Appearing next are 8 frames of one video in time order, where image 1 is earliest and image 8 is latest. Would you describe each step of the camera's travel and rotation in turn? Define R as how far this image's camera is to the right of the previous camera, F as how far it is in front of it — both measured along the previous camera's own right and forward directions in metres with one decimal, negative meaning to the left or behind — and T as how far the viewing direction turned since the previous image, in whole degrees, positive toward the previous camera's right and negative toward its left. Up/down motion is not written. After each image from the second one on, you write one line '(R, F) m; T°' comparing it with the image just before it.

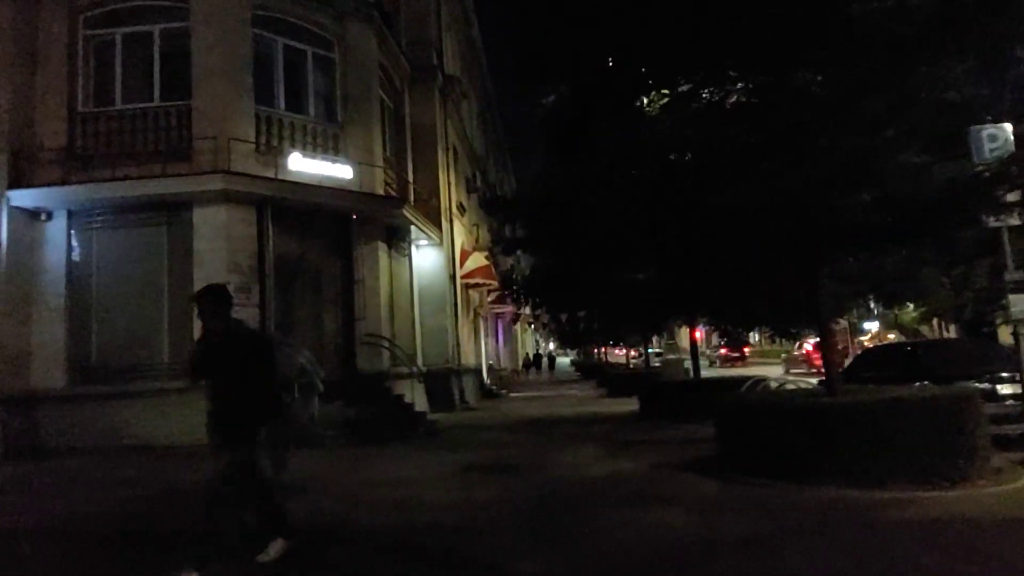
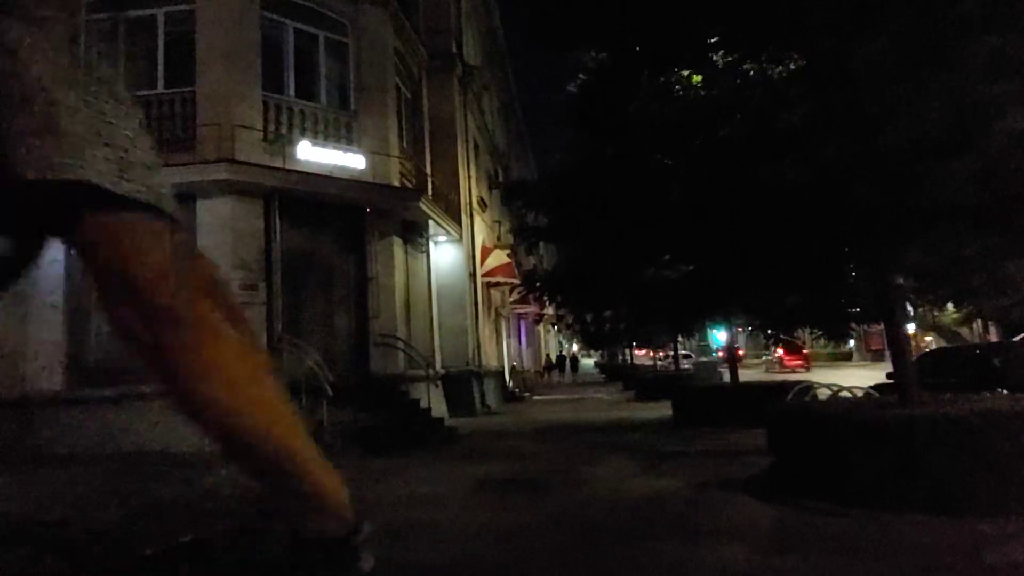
(0.0, +1.0) m; -1°
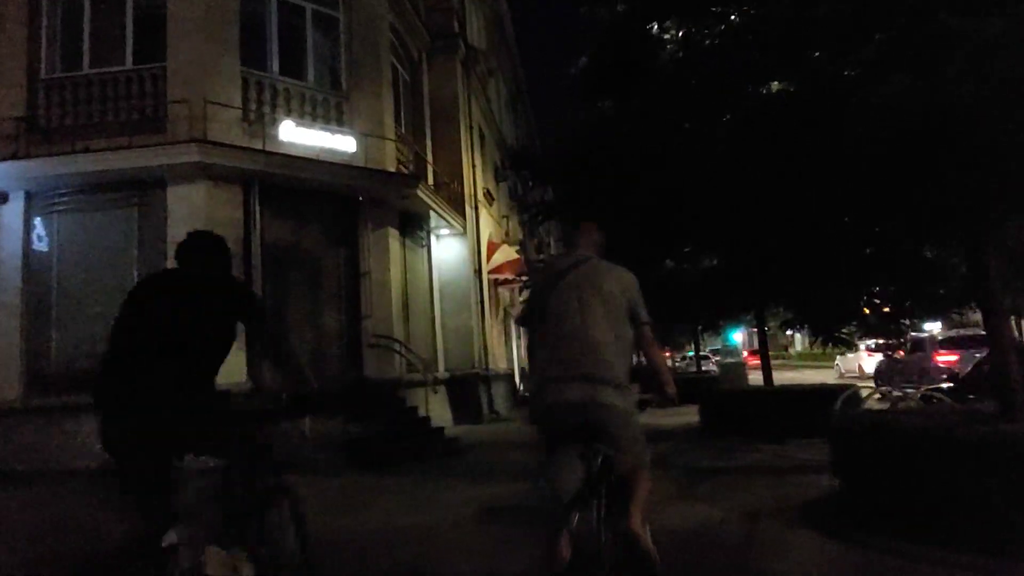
(0.0, +1.4) m; -1°
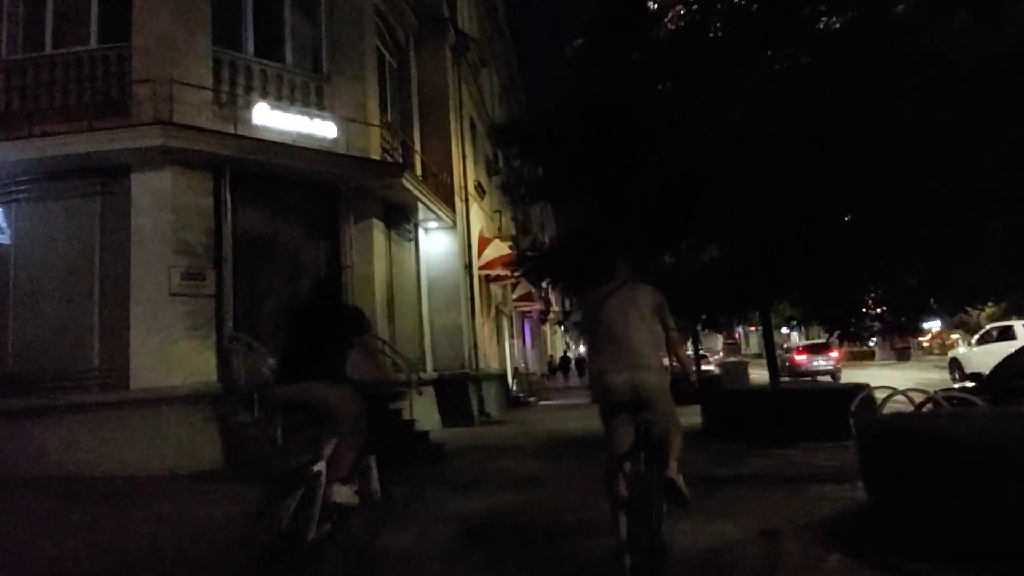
(+0.1, +0.8) m; 0°
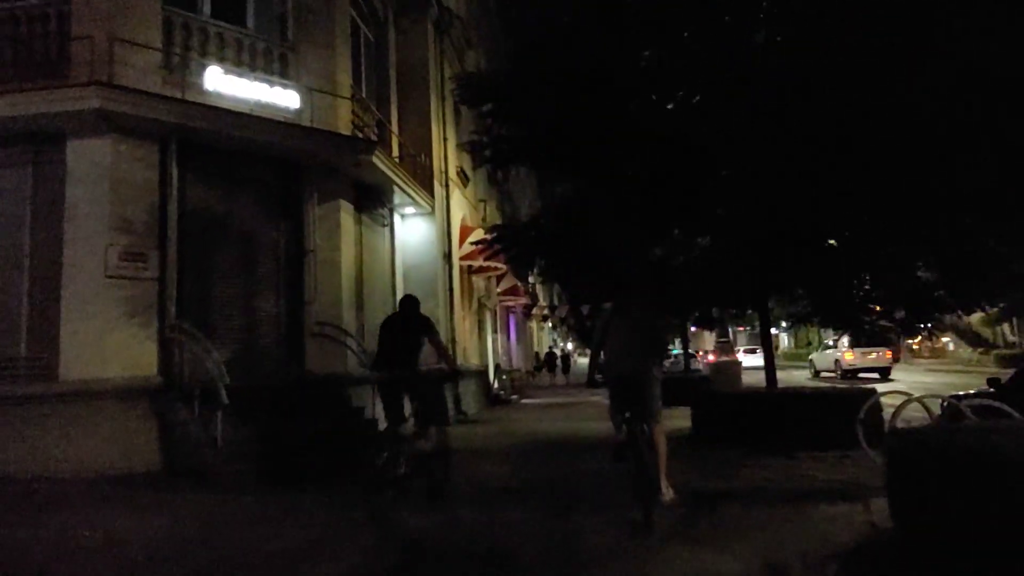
(+0.2, +1.1) m; +1°
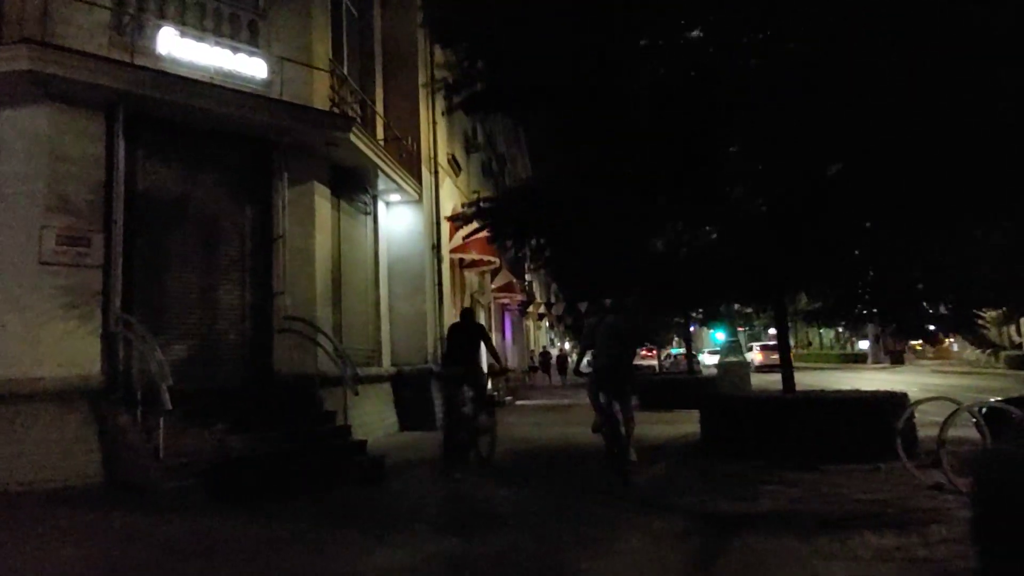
(+0.1, +1.2) m; 0°
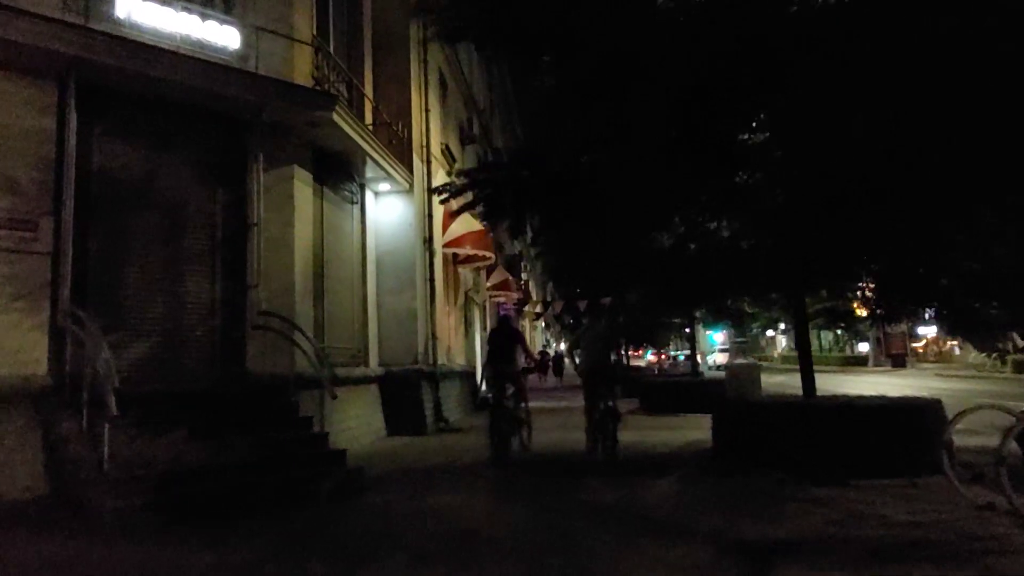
(0.0, +0.9) m; 0°
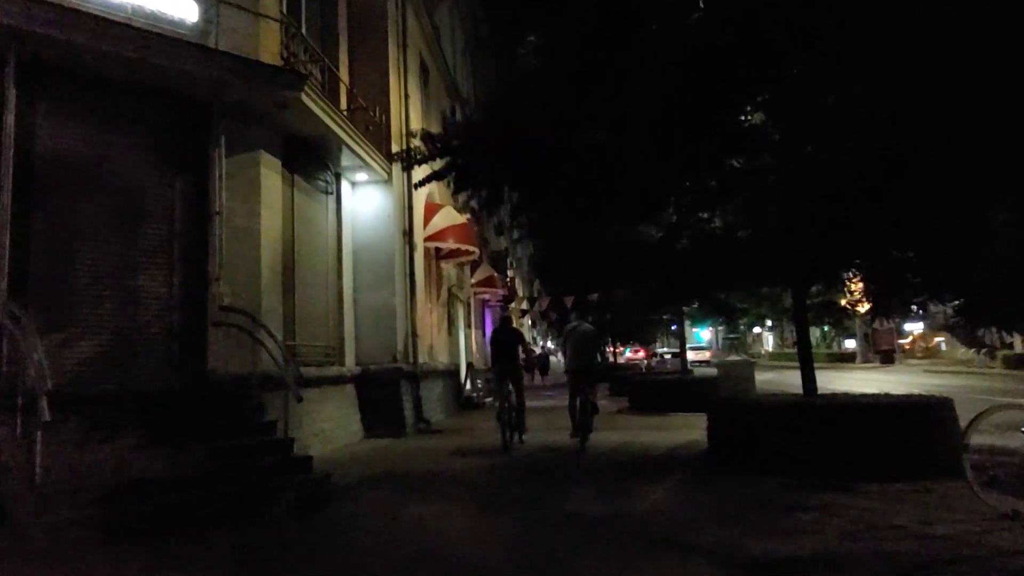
(0.0, +0.6) m; +1°
